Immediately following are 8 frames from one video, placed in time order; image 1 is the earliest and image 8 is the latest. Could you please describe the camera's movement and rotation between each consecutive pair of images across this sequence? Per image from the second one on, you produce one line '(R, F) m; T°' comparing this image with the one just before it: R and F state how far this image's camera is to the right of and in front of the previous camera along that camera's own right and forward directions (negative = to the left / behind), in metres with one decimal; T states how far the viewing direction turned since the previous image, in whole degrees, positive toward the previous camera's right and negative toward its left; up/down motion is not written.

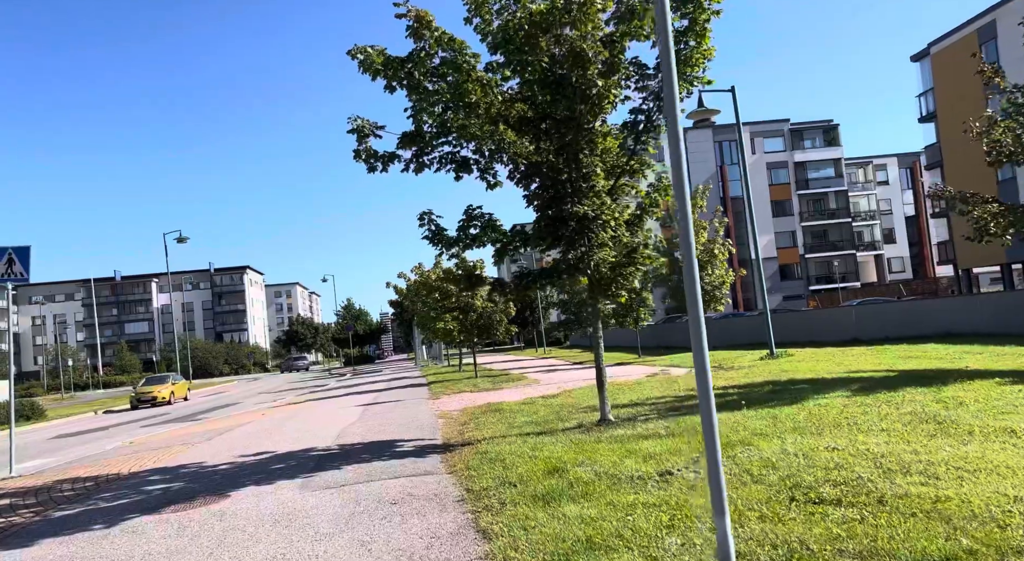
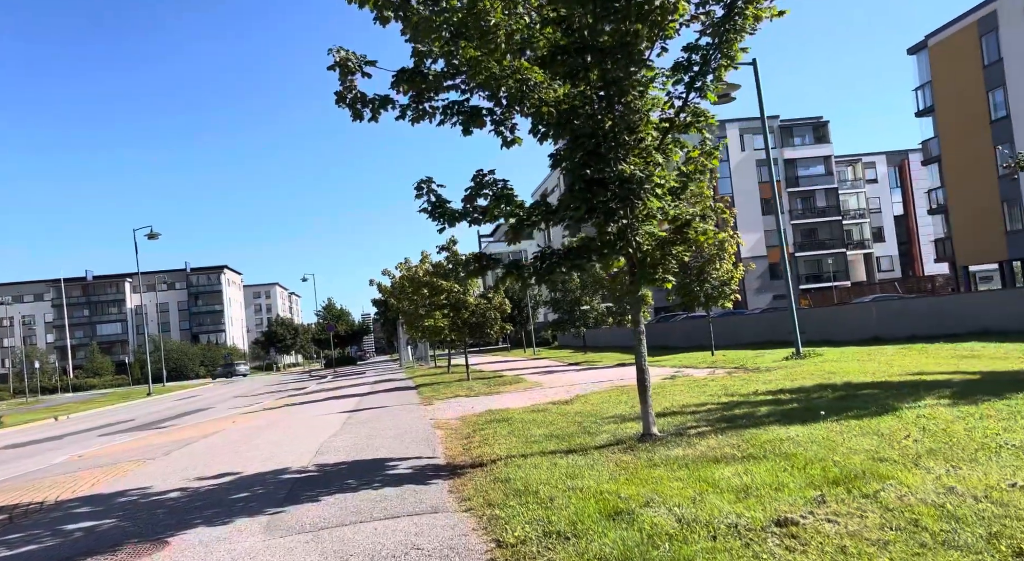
(-0.4, +1.7) m; +1°
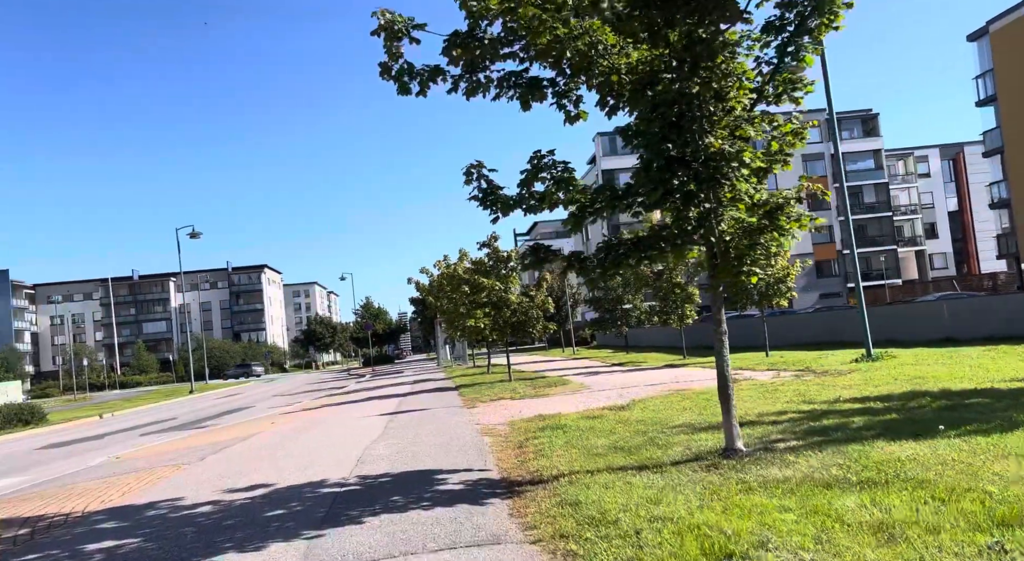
(-0.2, +0.8) m; -3°
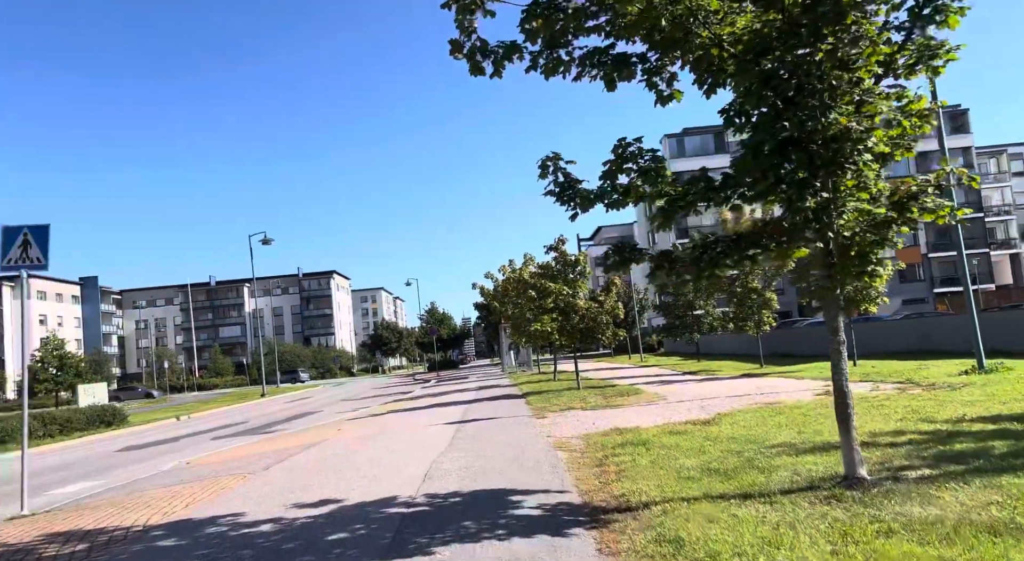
(-0.2, +0.7) m; -5°
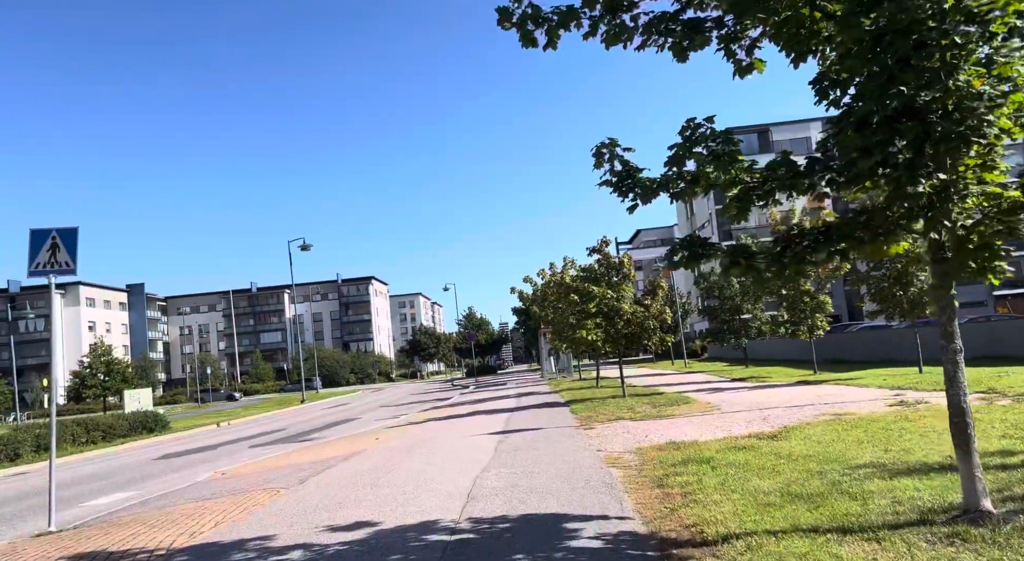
(-0.1, +0.7) m; -3°
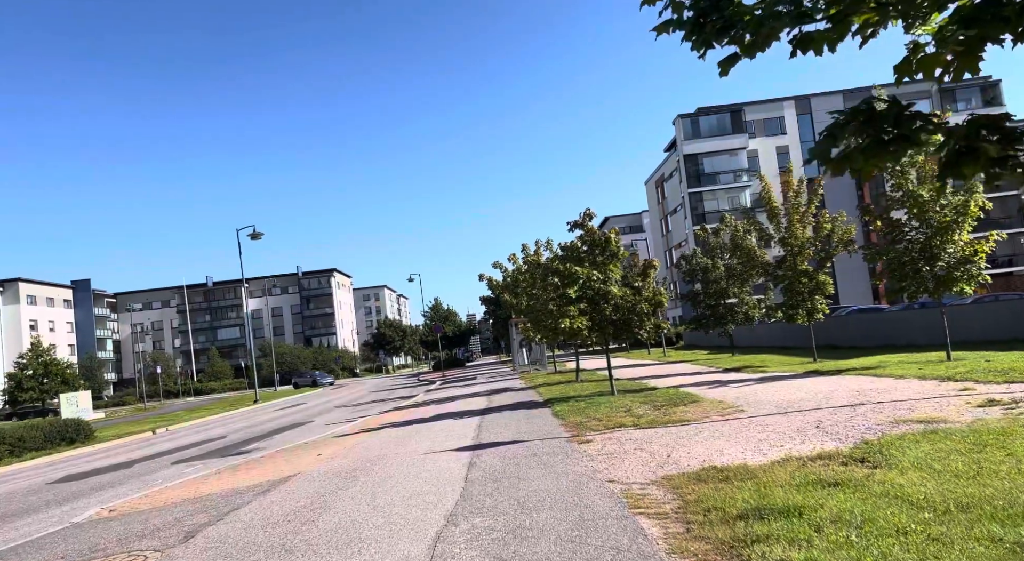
(-0.1, +3.0) m; +3°
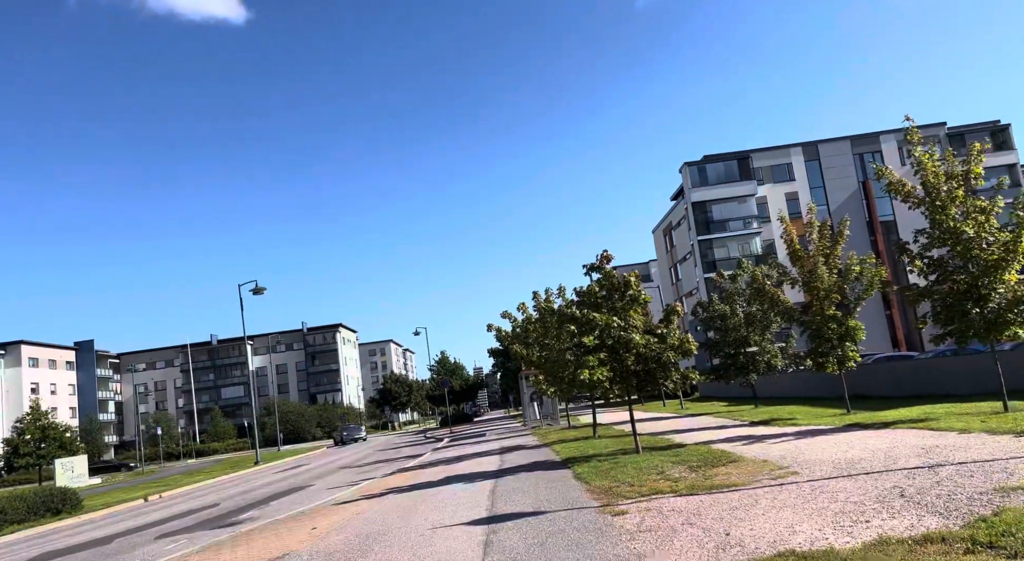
(-0.2, +1.3) m; 0°
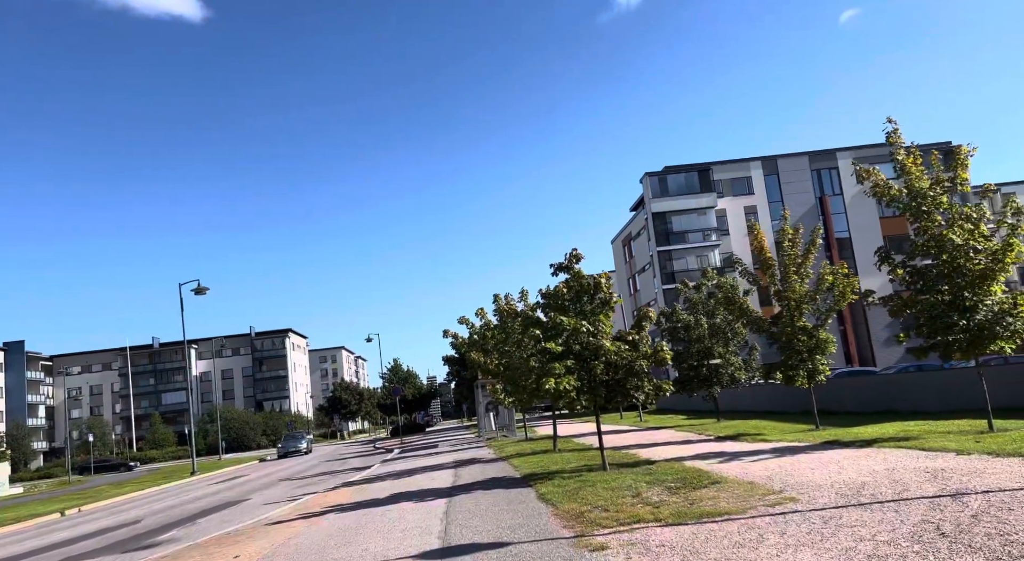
(-0.1, +1.4) m; +3°
